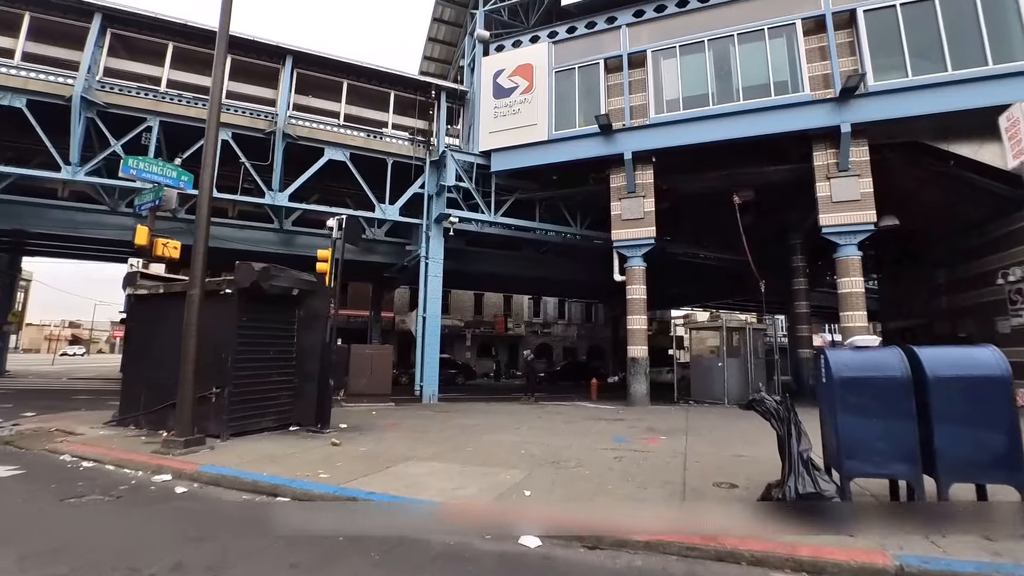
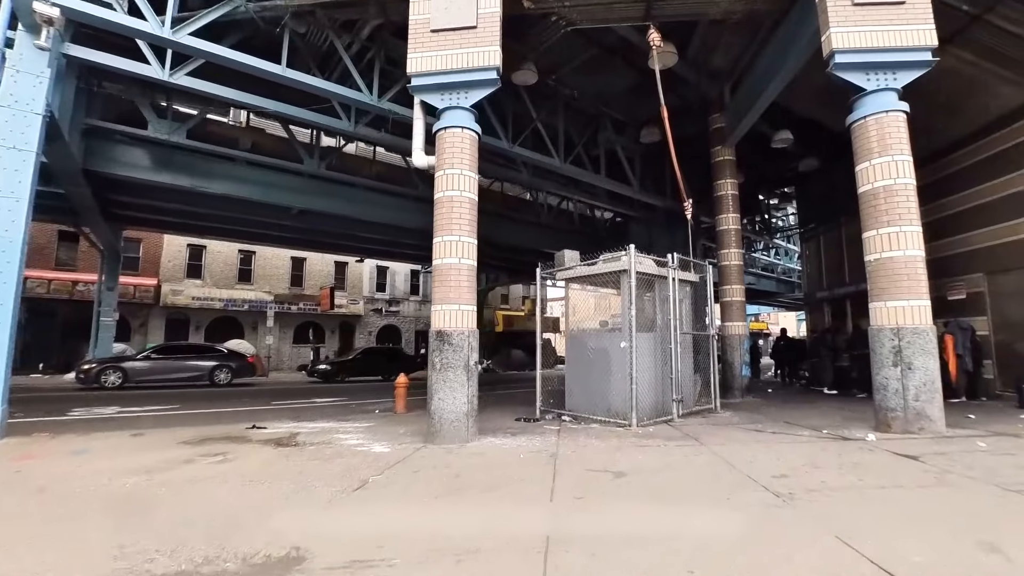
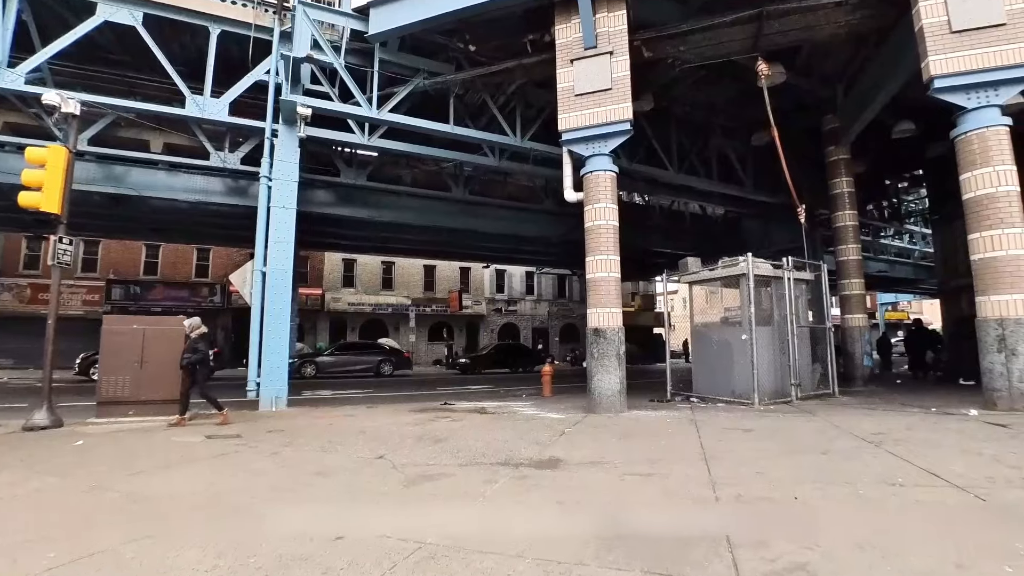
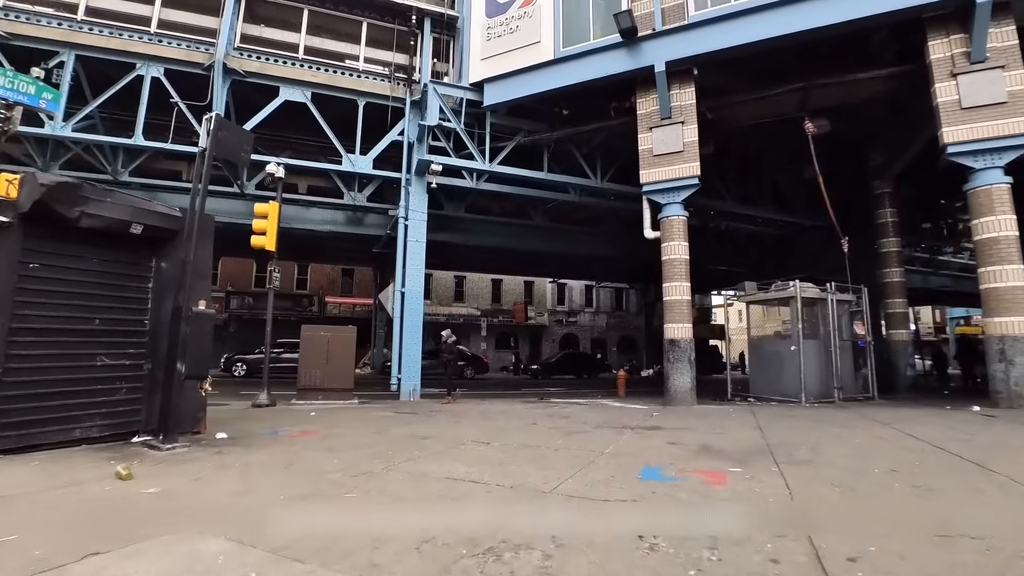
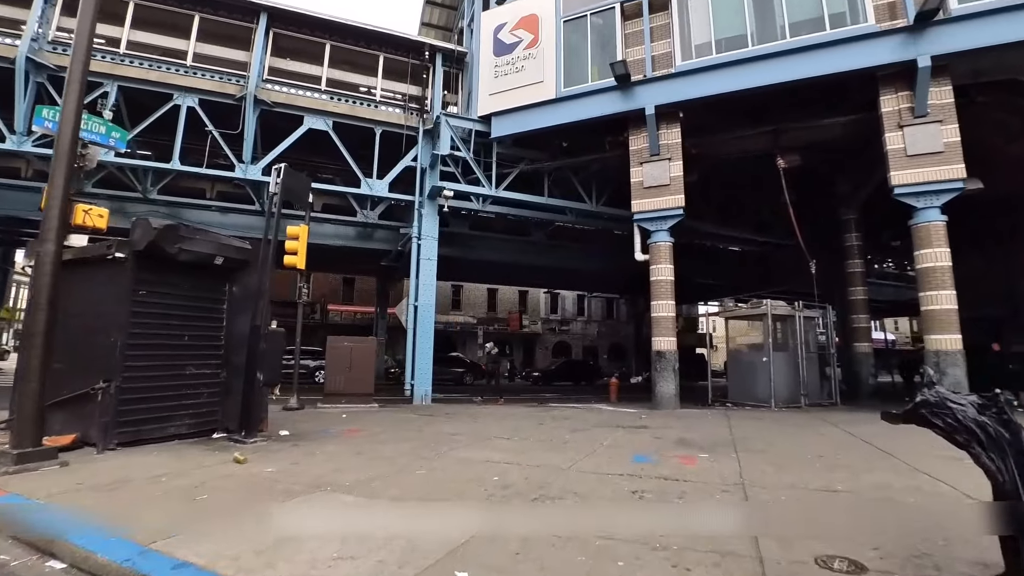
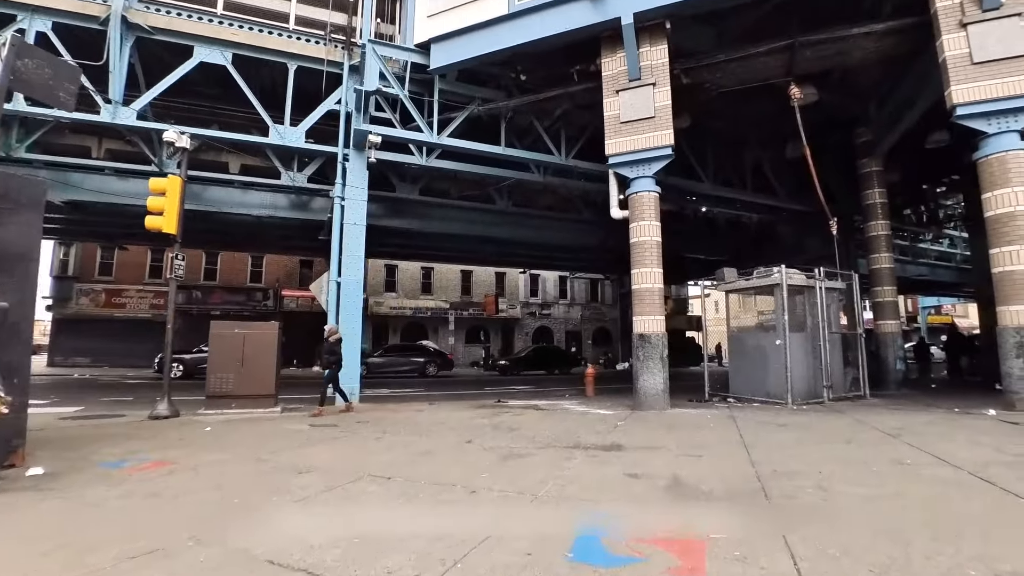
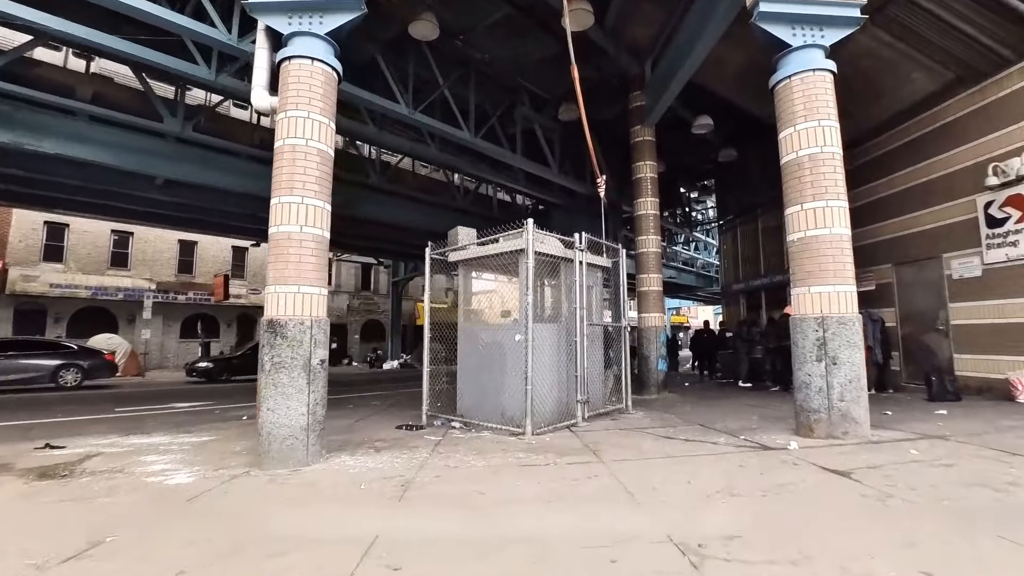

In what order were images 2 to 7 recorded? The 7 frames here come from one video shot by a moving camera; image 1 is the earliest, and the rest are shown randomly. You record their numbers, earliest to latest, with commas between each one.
5, 4, 6, 3, 2, 7
